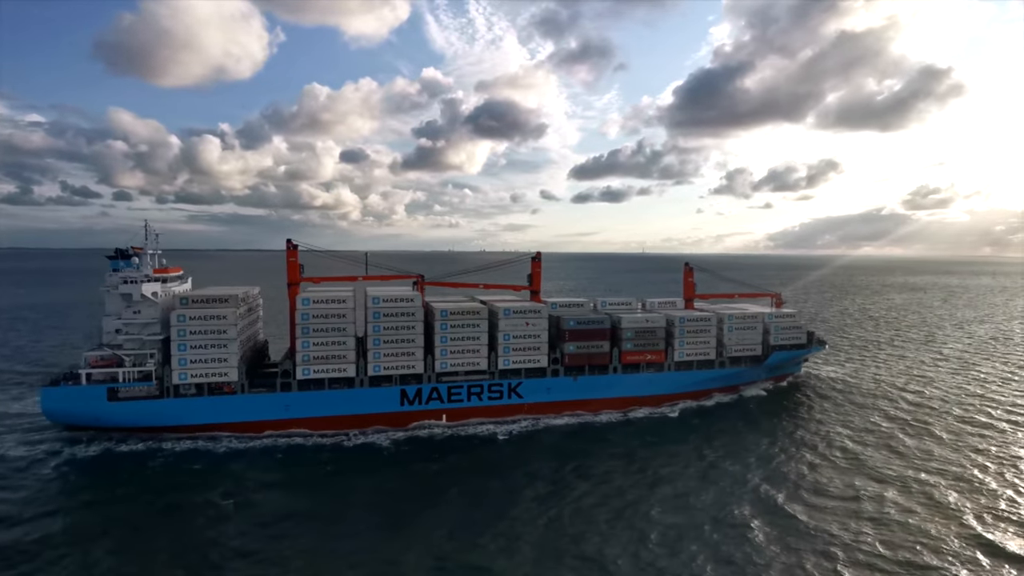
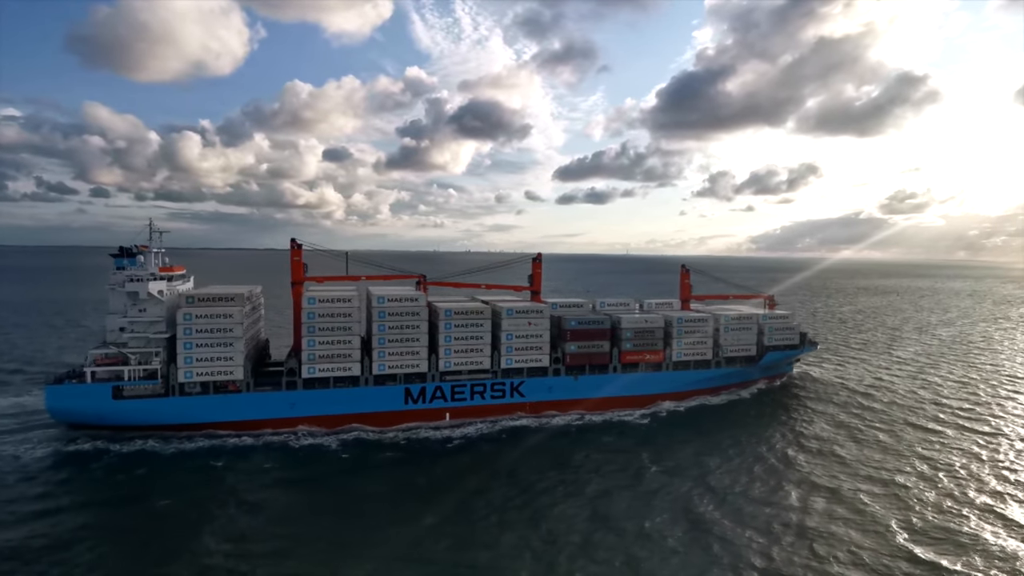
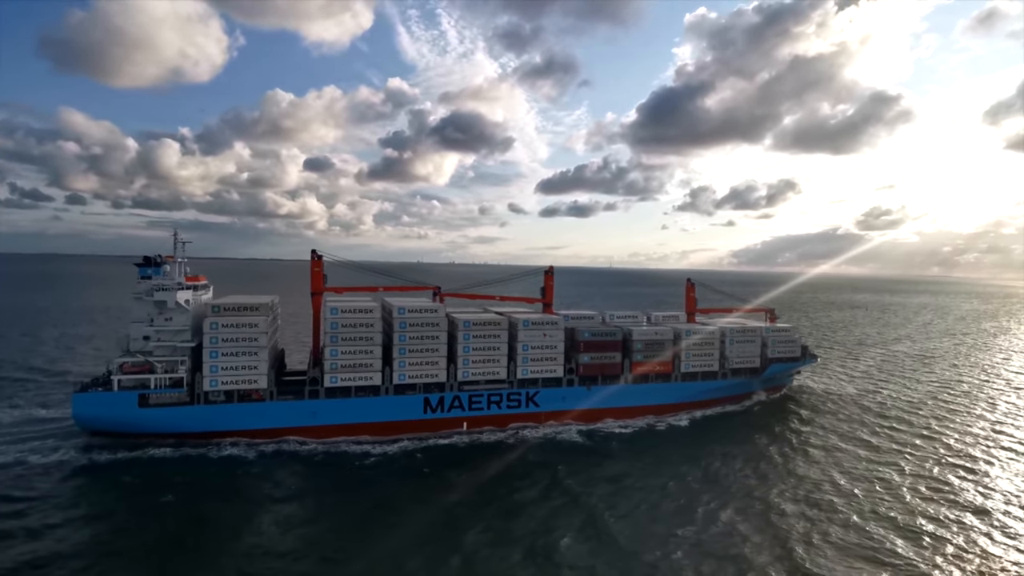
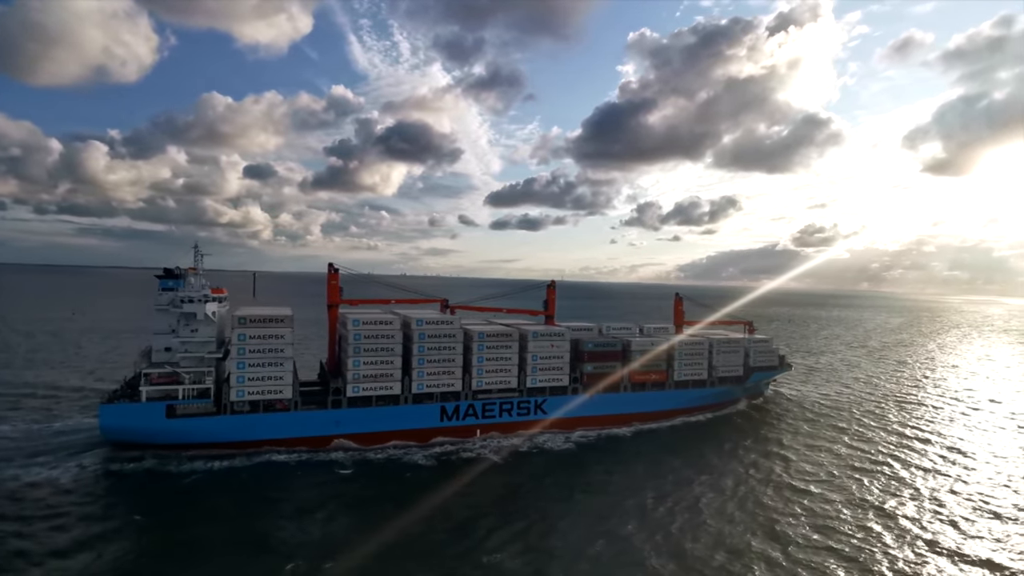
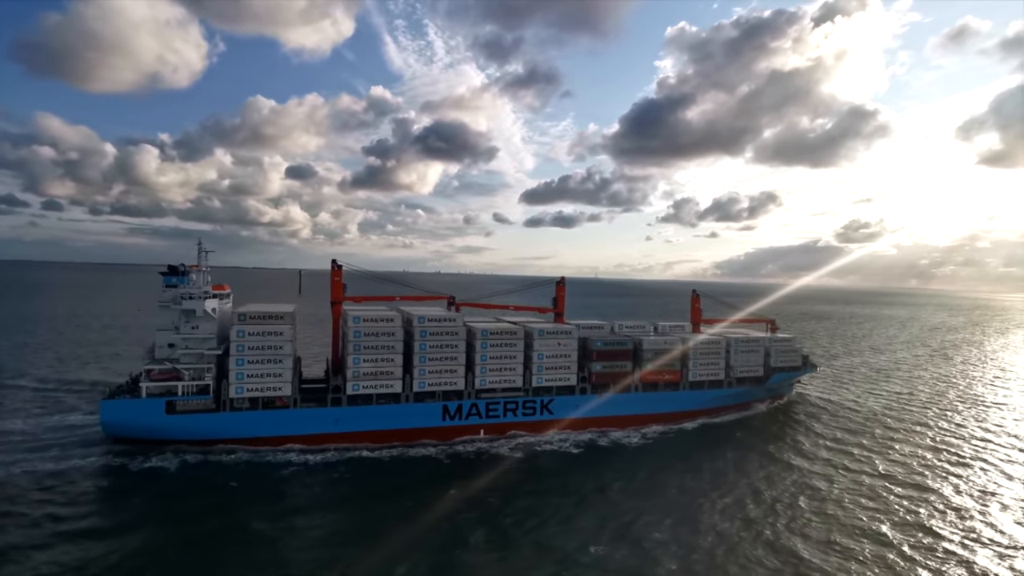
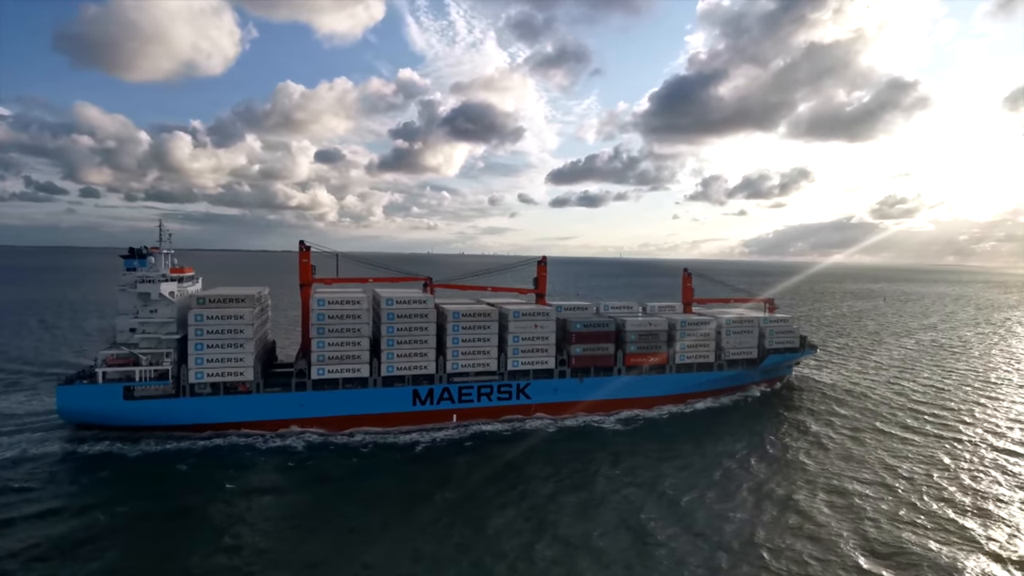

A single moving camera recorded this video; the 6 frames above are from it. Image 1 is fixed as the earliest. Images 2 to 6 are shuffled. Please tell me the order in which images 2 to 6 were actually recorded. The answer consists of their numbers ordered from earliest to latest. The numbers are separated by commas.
2, 6, 3, 5, 4
